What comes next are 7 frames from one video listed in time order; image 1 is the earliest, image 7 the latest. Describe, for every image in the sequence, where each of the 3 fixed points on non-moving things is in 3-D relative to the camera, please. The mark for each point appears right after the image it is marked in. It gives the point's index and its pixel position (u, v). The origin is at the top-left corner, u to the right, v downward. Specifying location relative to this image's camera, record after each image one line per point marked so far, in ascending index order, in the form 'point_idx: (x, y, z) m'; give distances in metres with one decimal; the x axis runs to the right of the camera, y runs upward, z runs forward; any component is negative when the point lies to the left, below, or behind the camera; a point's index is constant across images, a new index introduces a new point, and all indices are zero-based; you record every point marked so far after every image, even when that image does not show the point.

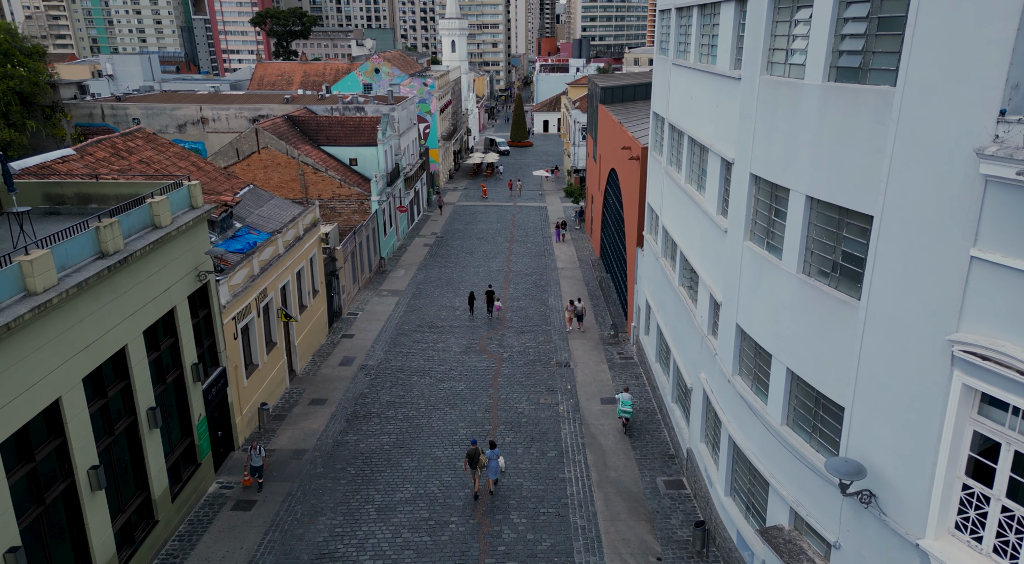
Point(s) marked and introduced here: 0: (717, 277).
0: (+3.9, +0.1, +16.1) m
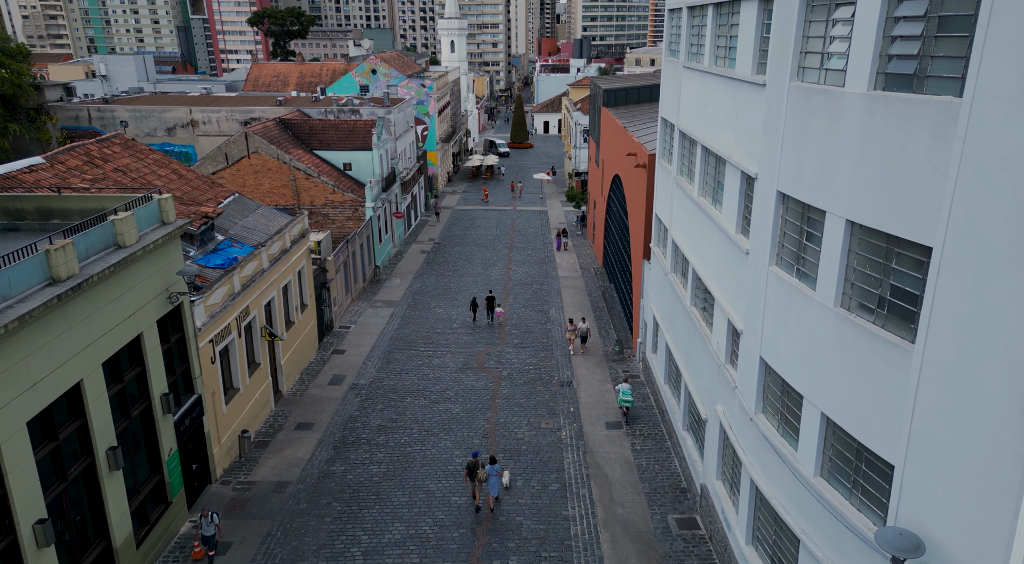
0: (+3.9, -0.4, +14.6) m
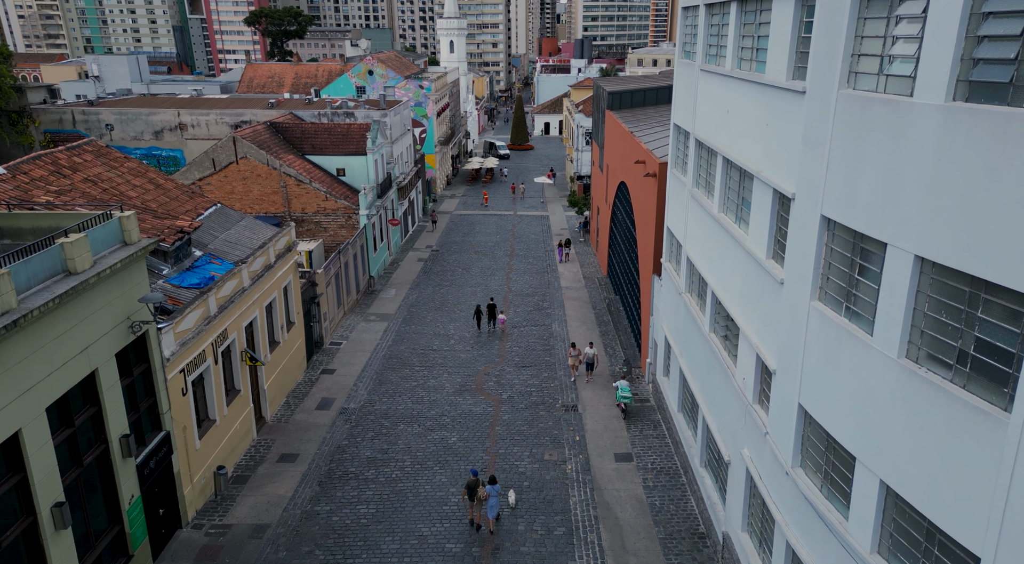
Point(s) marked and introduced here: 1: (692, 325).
0: (+3.9, -0.8, +12.9) m
1: (+4.1, -1.0, +19.0) m
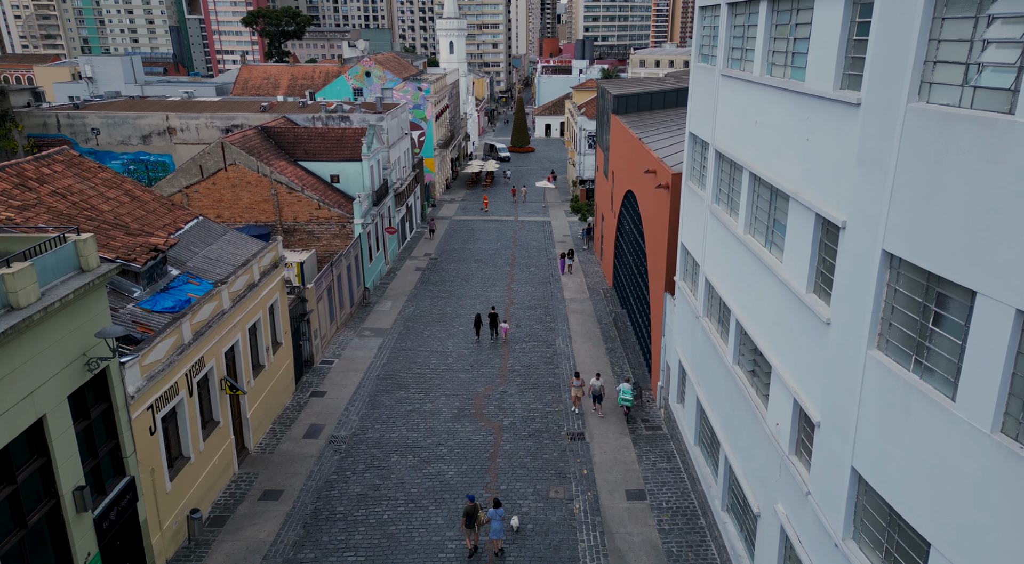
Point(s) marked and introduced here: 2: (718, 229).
0: (+4.0, -1.4, +11.3) m
1: (+4.2, -1.5, +17.4) m
2: (+4.2, +1.1, +16.9) m
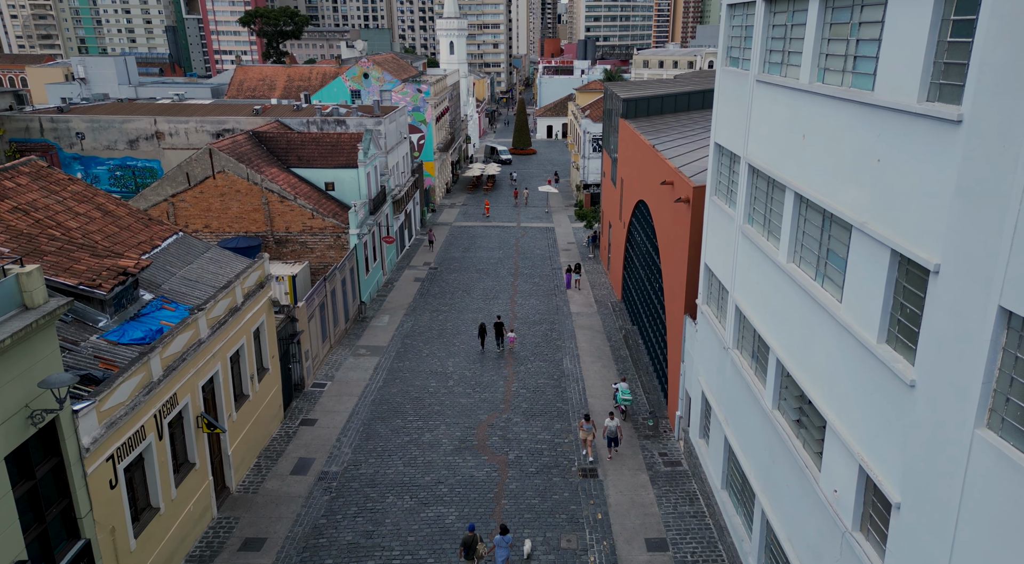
0: (+4.2, -1.9, +9.4) m
1: (+4.3, -2.0, +15.5) m
2: (+4.3, +0.5, +15.1) m
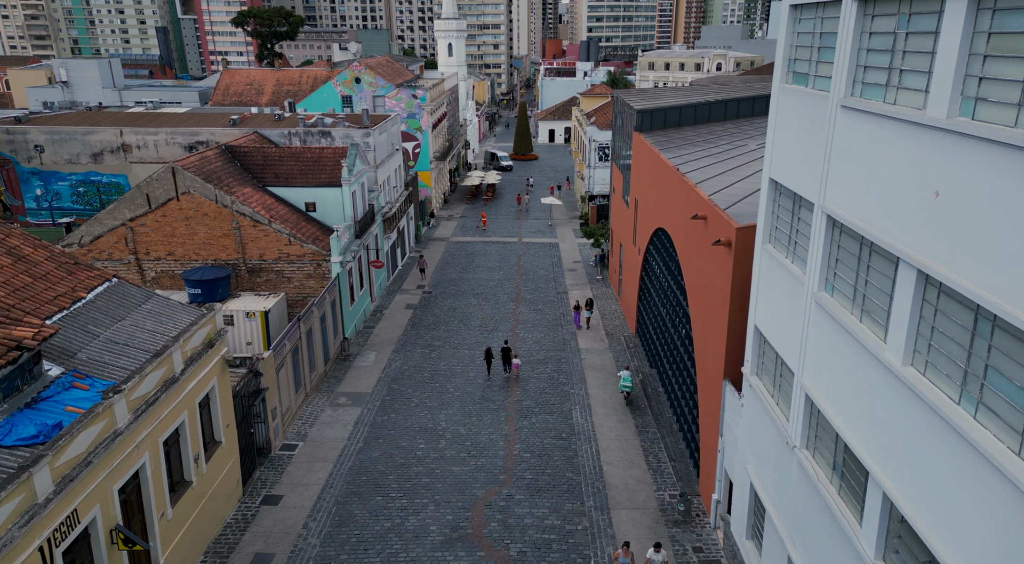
0: (+4.2, -3.1, +5.7) m
1: (+4.4, -3.3, +11.8) m
2: (+4.4, -0.7, +11.3) m
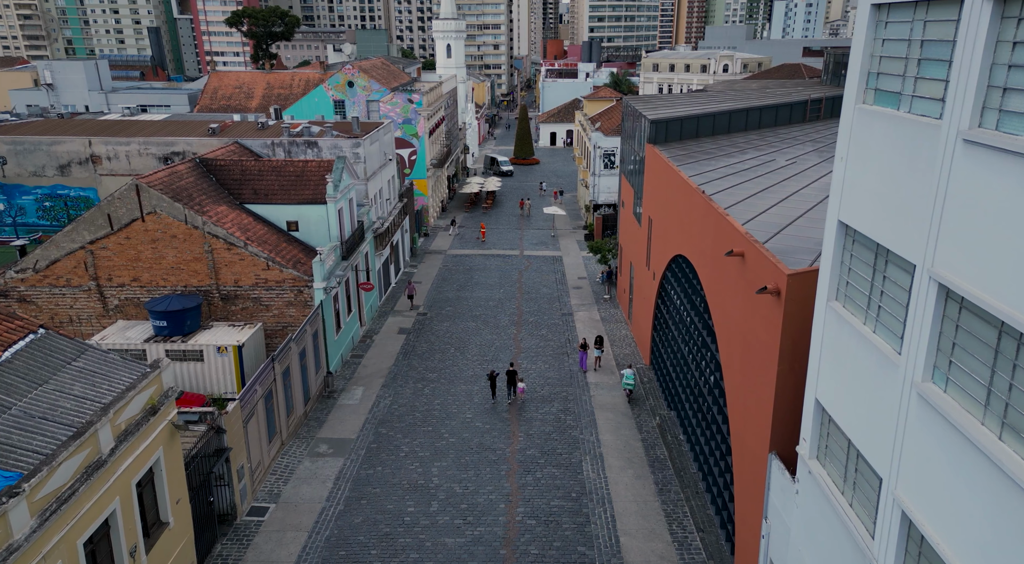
0: (+4.2, -4.1, +2.8) m
1: (+4.4, -4.2, +8.9) m
2: (+4.4, -1.6, +8.4) m
